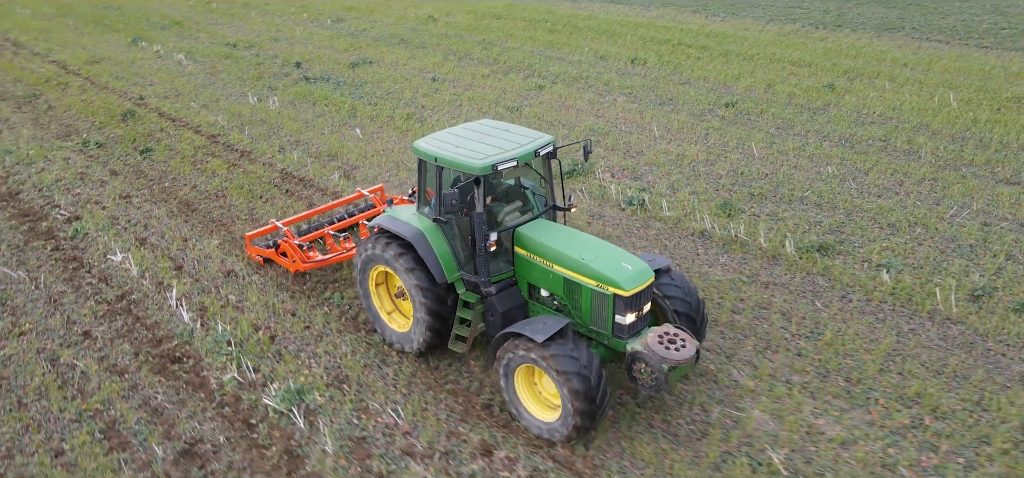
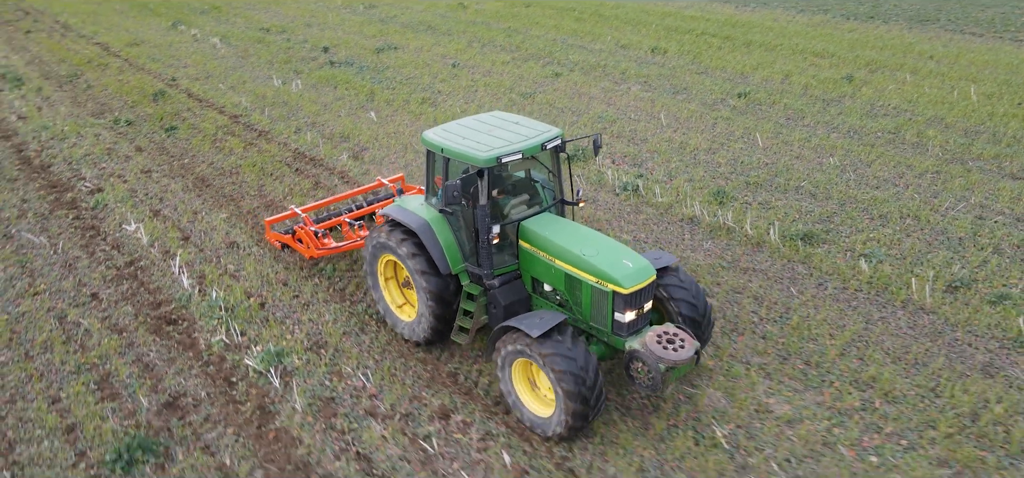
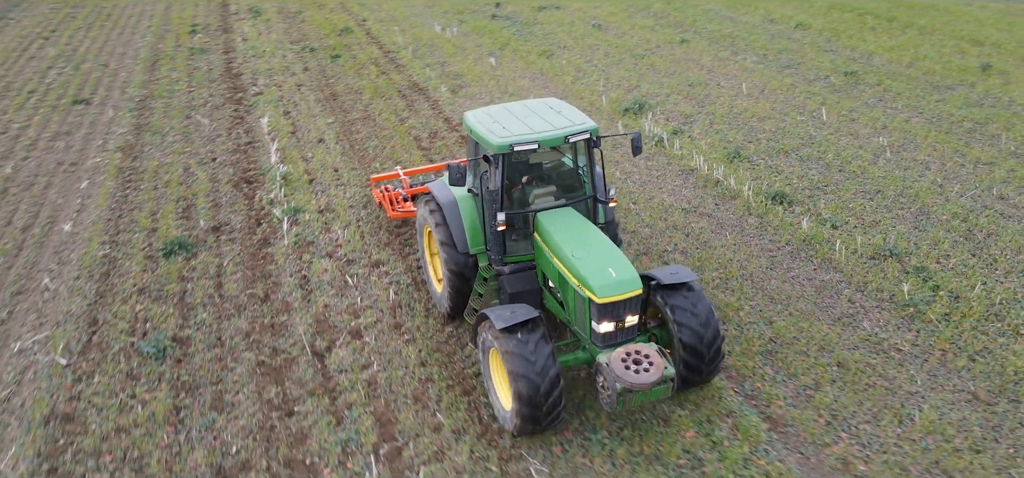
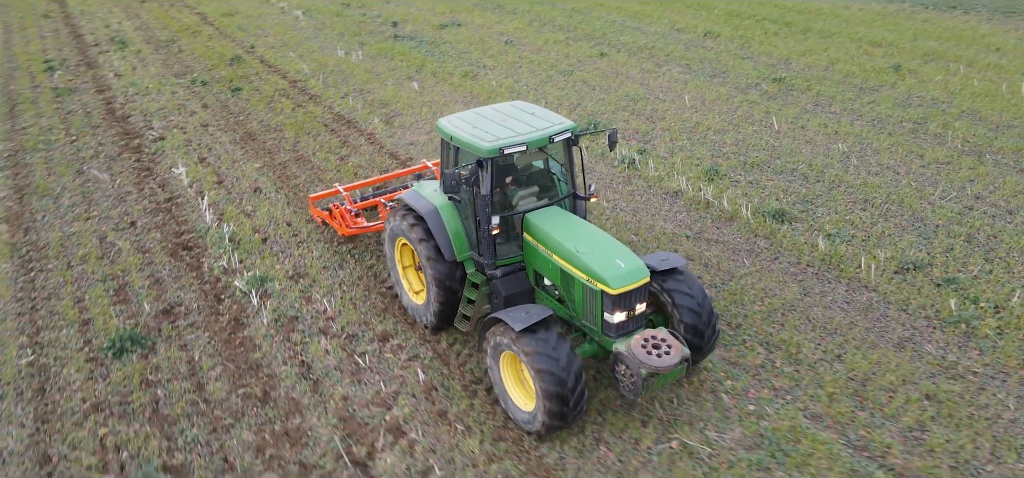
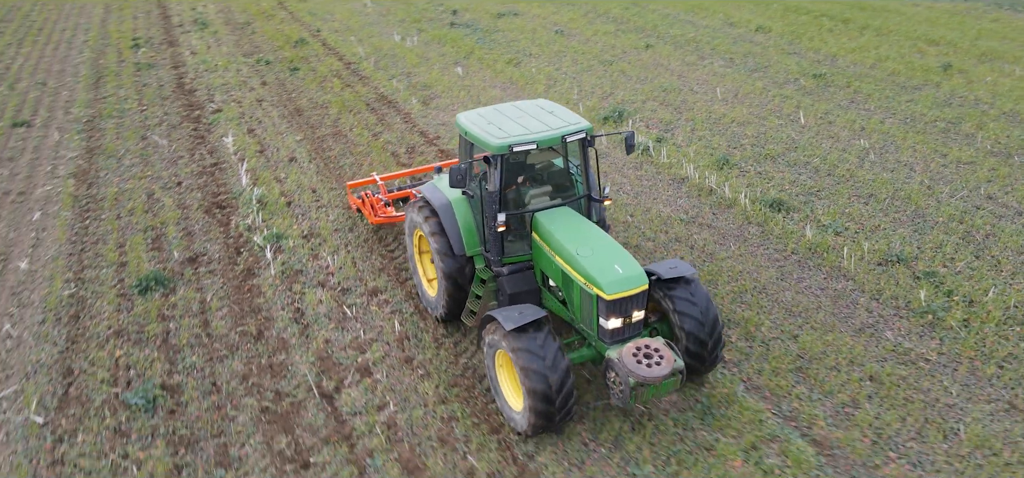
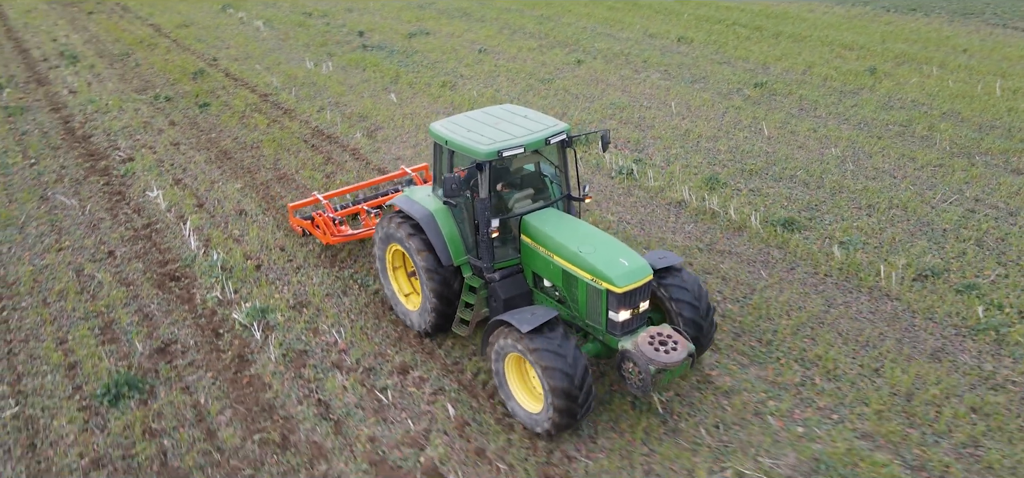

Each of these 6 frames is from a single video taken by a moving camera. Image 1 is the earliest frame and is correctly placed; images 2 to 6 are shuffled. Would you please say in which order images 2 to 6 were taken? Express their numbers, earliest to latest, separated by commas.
2, 6, 4, 5, 3
